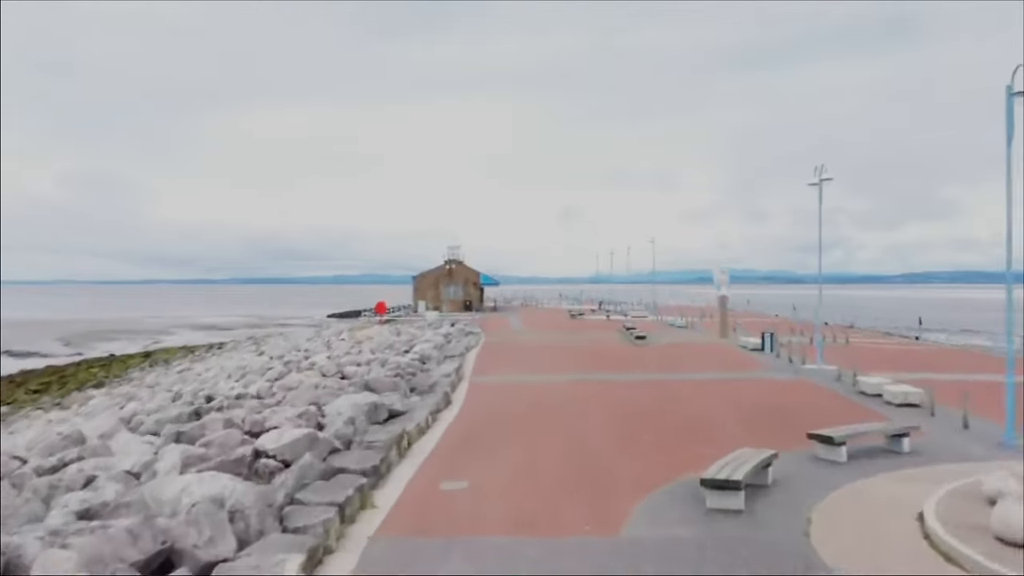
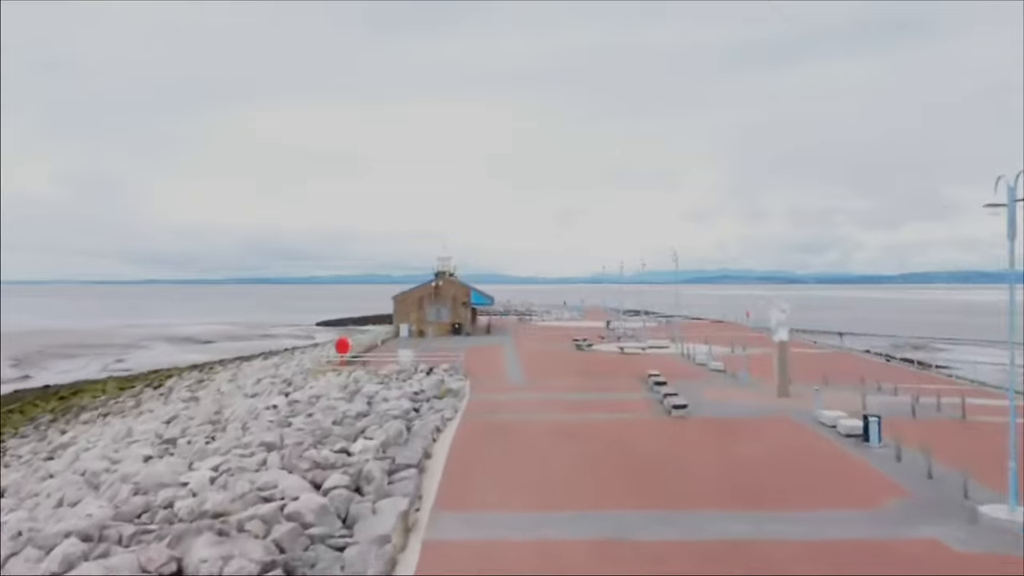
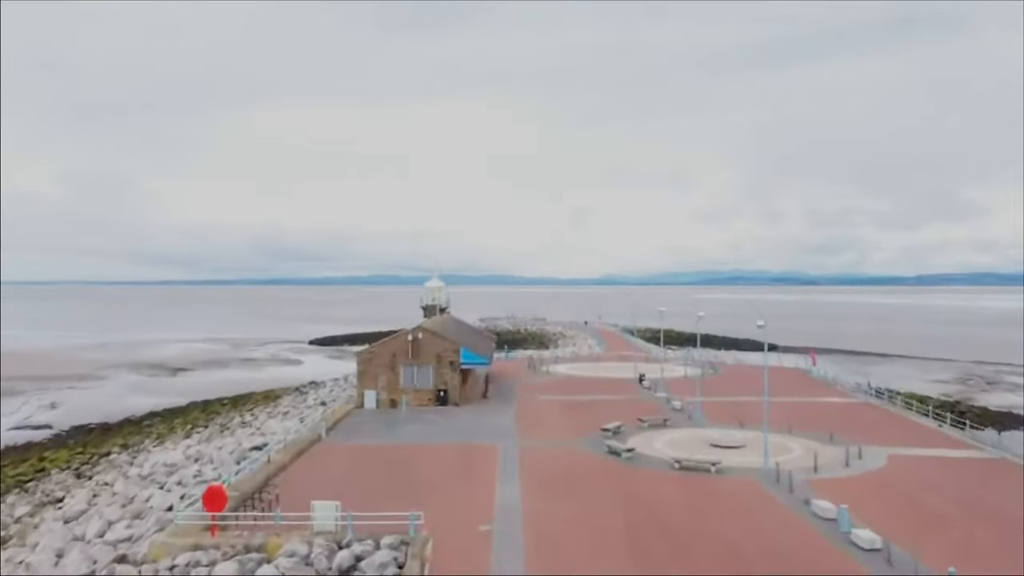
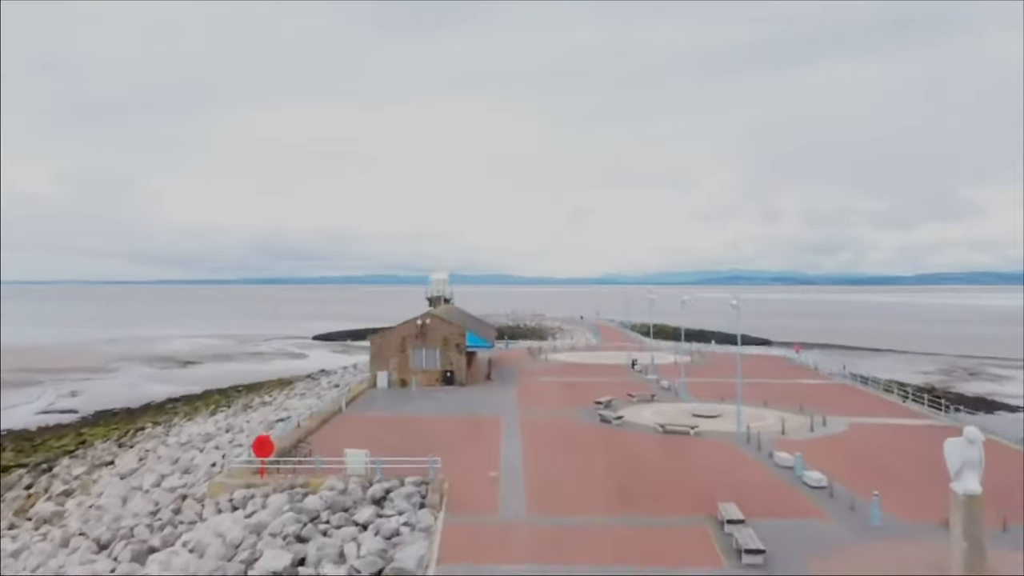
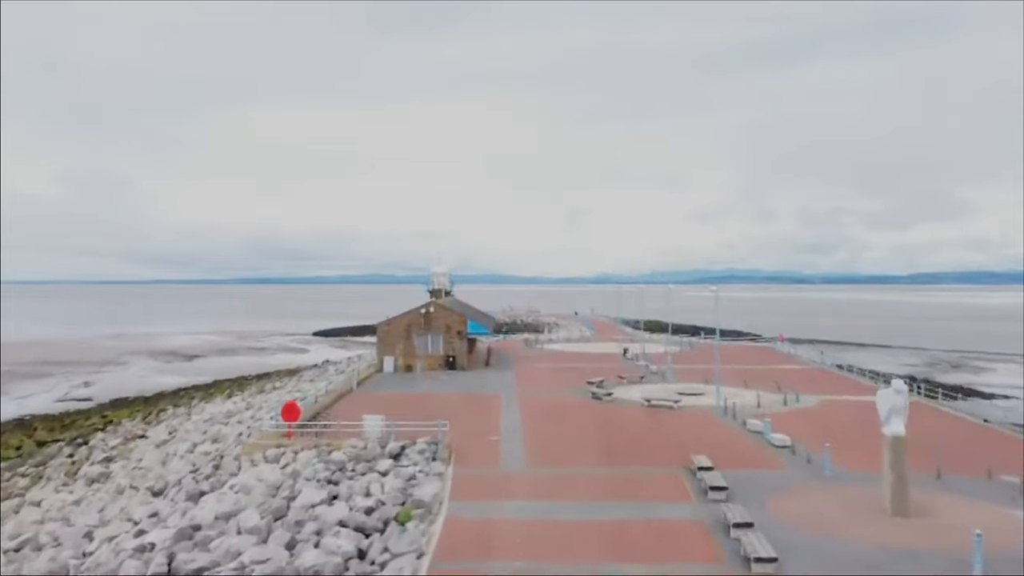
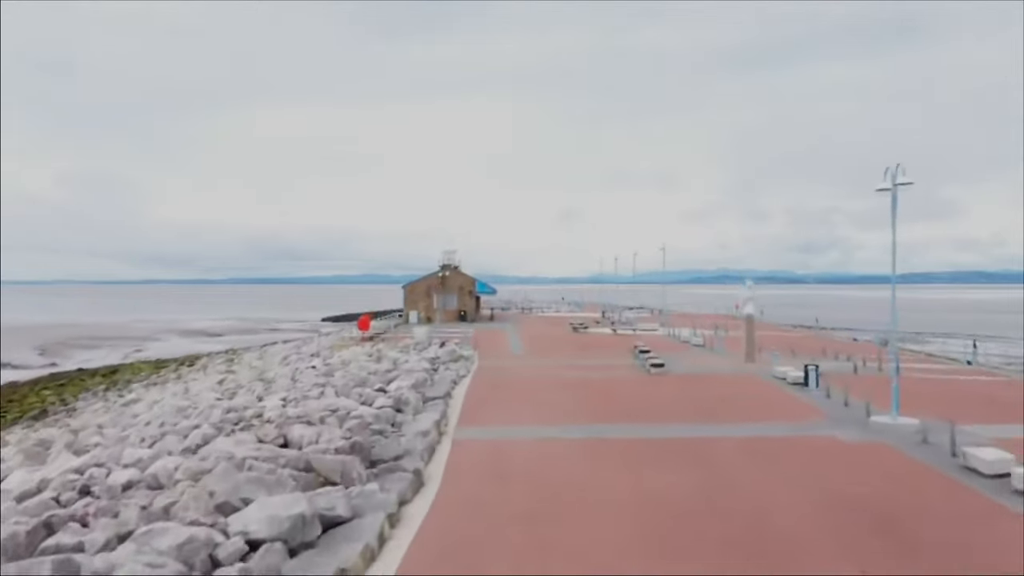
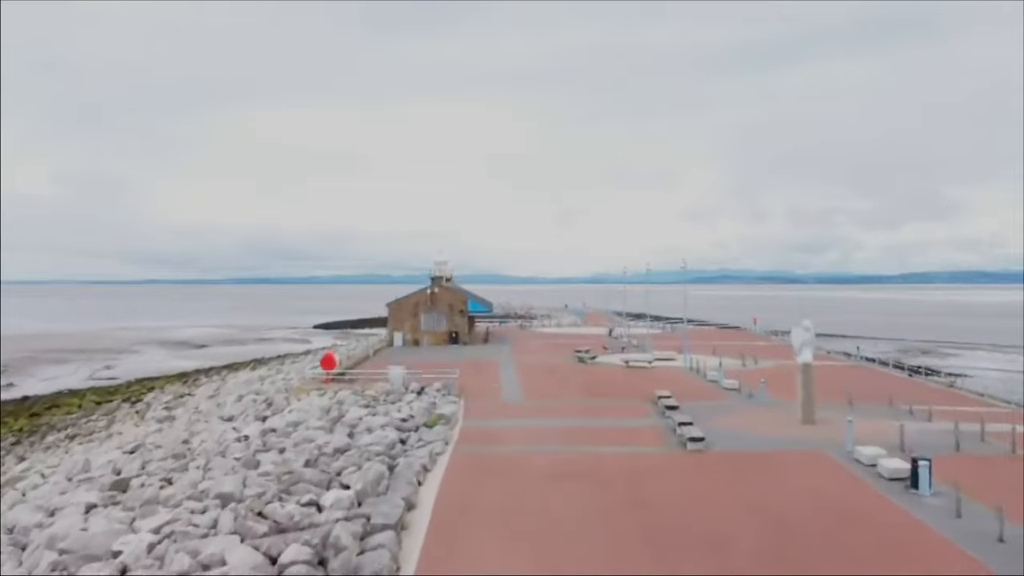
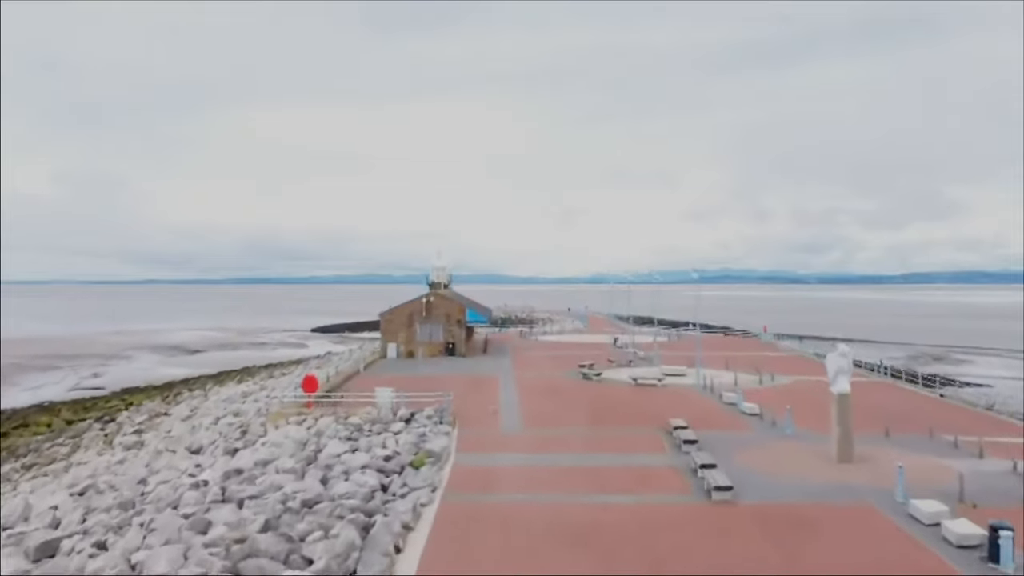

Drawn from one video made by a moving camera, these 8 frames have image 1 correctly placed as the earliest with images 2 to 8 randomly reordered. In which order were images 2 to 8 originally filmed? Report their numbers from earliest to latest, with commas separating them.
6, 2, 7, 8, 5, 4, 3
